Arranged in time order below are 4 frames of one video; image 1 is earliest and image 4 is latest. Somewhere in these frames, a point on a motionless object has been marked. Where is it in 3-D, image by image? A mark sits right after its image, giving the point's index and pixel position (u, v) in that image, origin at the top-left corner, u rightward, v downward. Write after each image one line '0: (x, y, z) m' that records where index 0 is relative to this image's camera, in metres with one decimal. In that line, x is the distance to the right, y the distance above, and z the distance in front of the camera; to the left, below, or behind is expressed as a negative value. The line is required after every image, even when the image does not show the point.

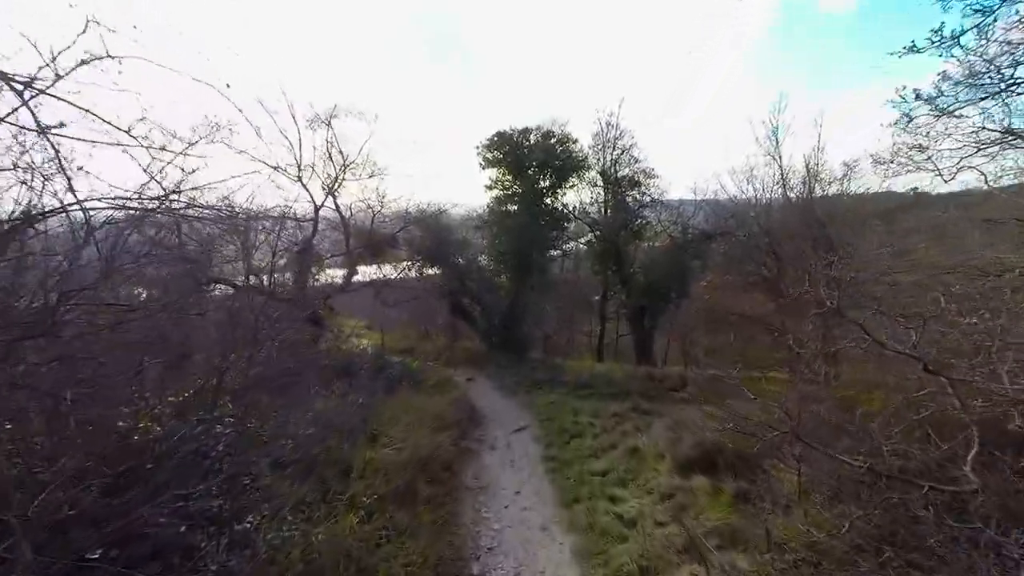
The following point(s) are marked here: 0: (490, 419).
0: (-0.6, -3.5, +11.5) m
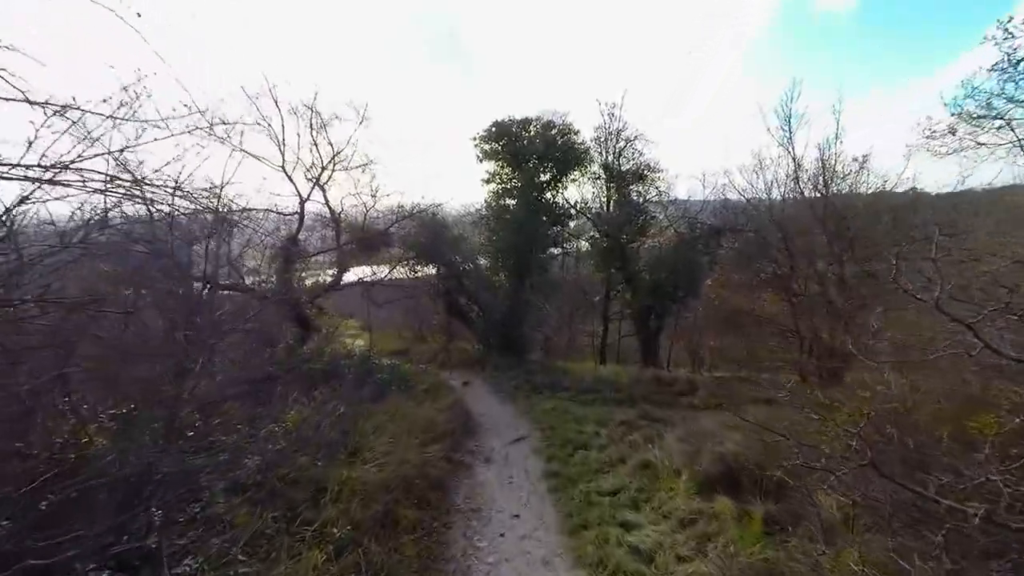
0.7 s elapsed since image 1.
0: (-0.6, -3.4, +10.5) m
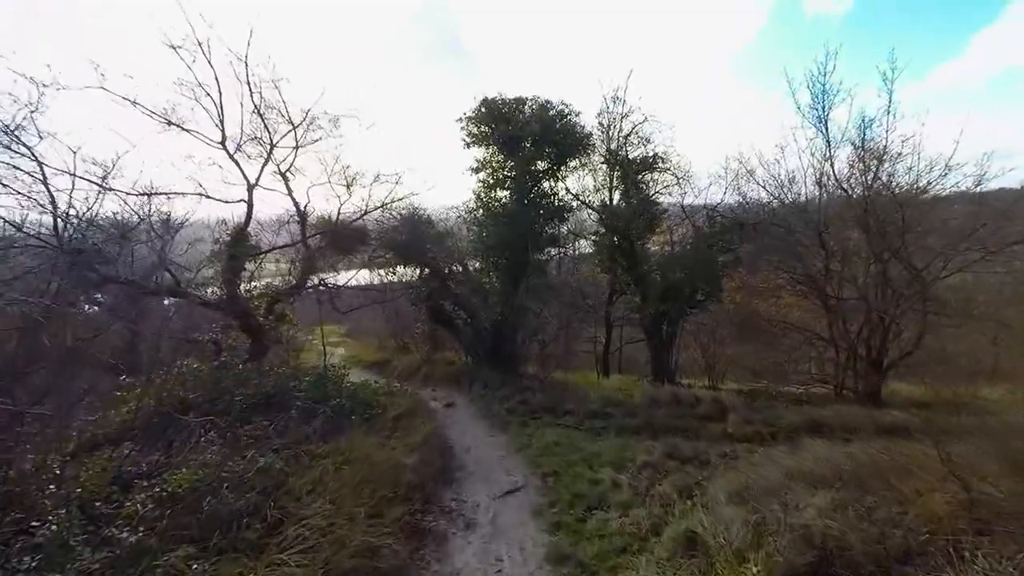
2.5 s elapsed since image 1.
0: (-0.8, -3.5, +8.1) m
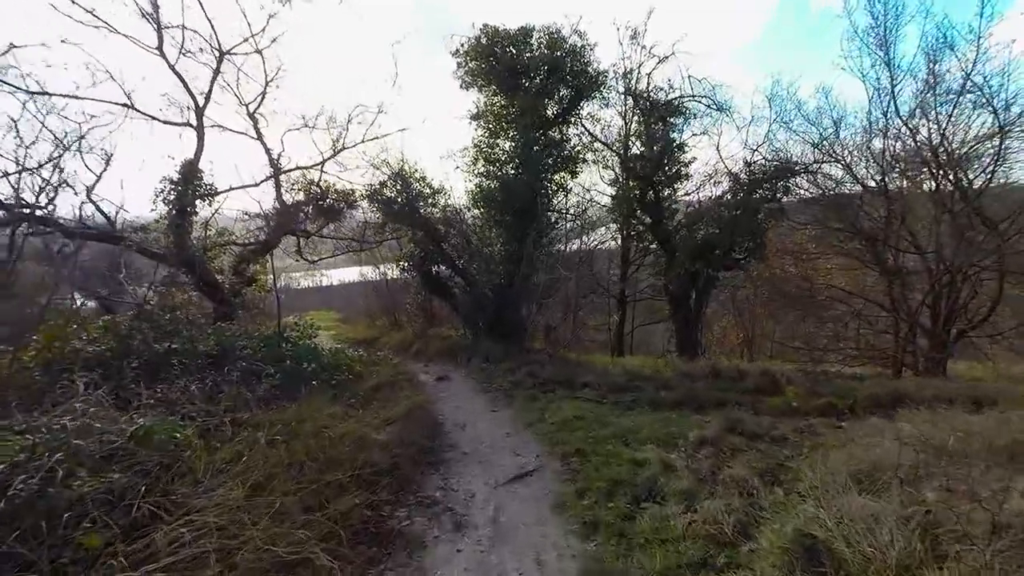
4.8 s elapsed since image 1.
0: (-0.7, -2.3, +6.0) m
